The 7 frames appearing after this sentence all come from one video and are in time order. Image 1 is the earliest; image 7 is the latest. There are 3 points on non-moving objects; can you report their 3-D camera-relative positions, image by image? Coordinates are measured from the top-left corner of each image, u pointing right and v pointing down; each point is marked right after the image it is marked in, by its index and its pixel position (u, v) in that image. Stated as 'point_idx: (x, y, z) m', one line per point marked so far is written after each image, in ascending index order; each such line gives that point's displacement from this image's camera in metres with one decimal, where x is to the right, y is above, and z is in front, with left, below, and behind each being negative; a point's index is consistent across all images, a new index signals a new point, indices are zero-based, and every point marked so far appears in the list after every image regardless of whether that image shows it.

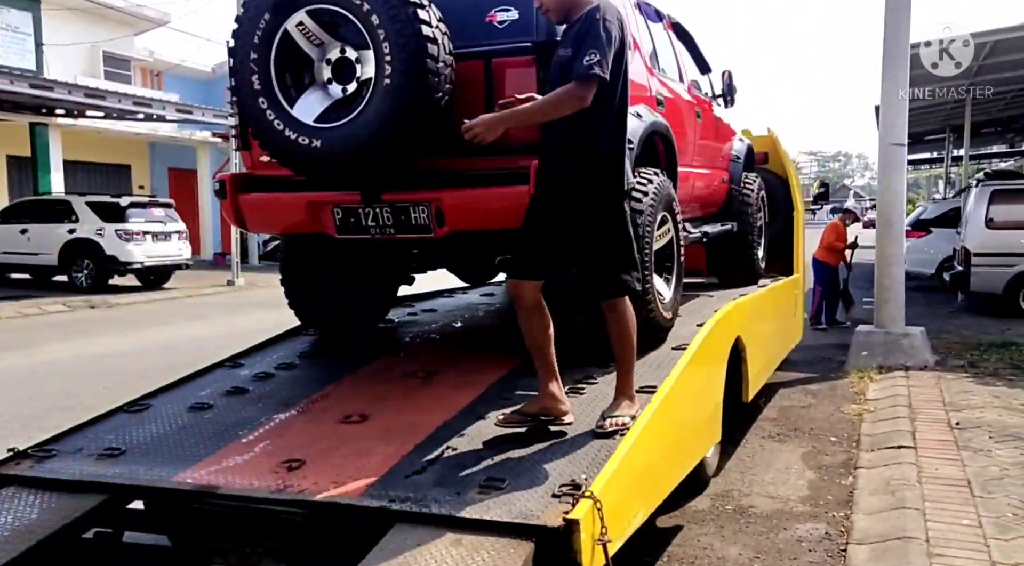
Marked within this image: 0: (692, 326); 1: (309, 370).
0: (+0.9, -0.2, +4.2) m
1: (-0.9, -0.4, +3.8) m
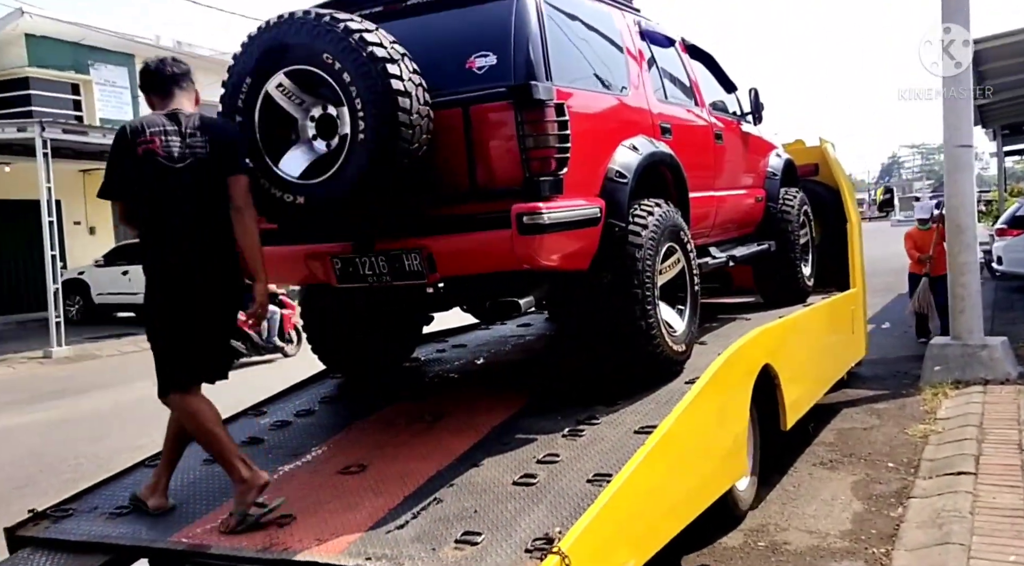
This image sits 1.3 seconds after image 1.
0: (+0.9, -0.3, +4.1) m
1: (-0.8, -0.6, +3.9) m
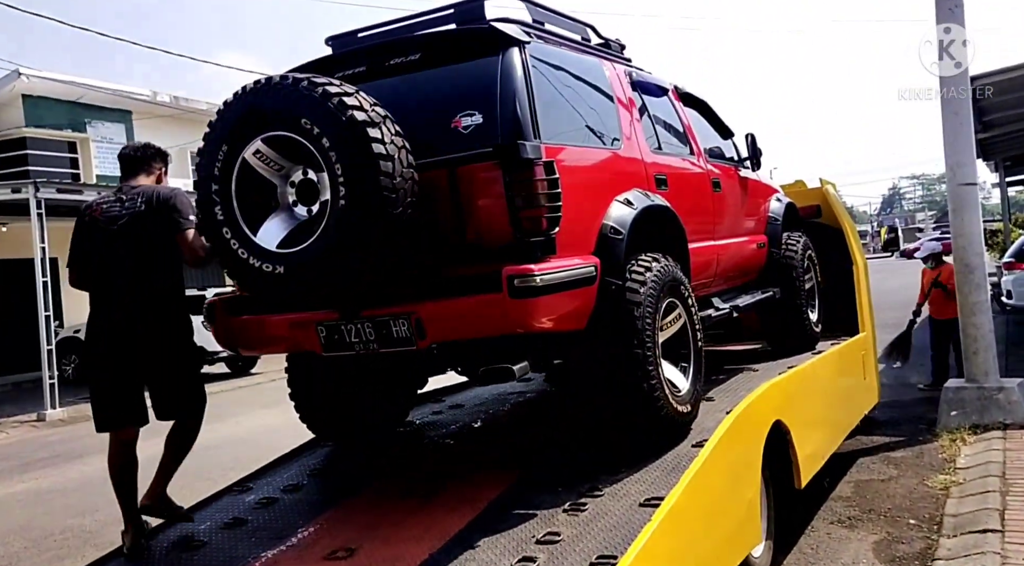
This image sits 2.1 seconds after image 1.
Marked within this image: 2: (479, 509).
0: (+0.9, -0.6, +3.9) m
1: (-0.8, -0.9, +3.7) m
2: (-0.1, -0.8, +3.2) m
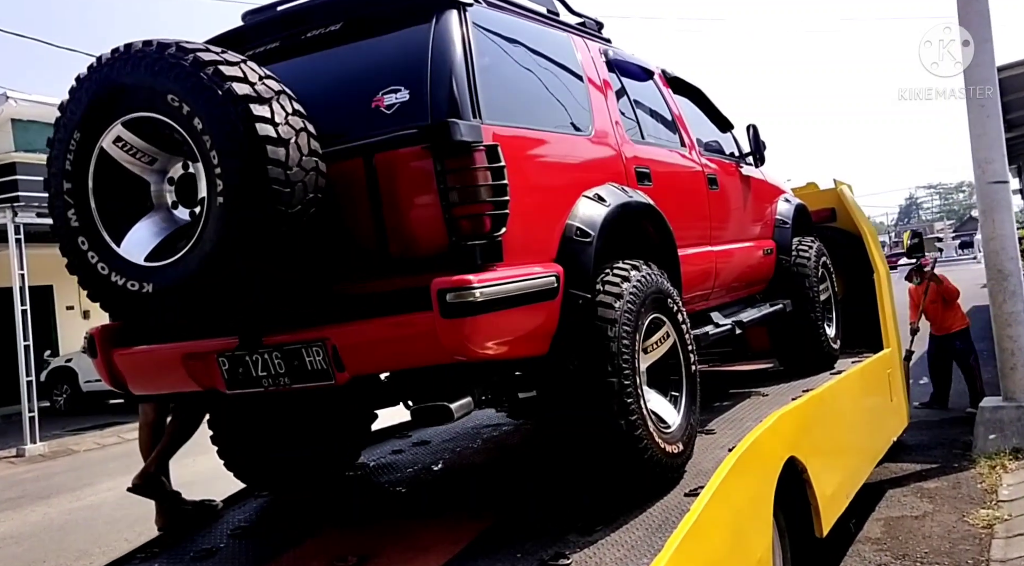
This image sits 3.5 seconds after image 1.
0: (+0.8, -0.6, +3.3) m
1: (-1.0, -1.0, +3.0) m
2: (-0.3, -0.9, +2.6) m
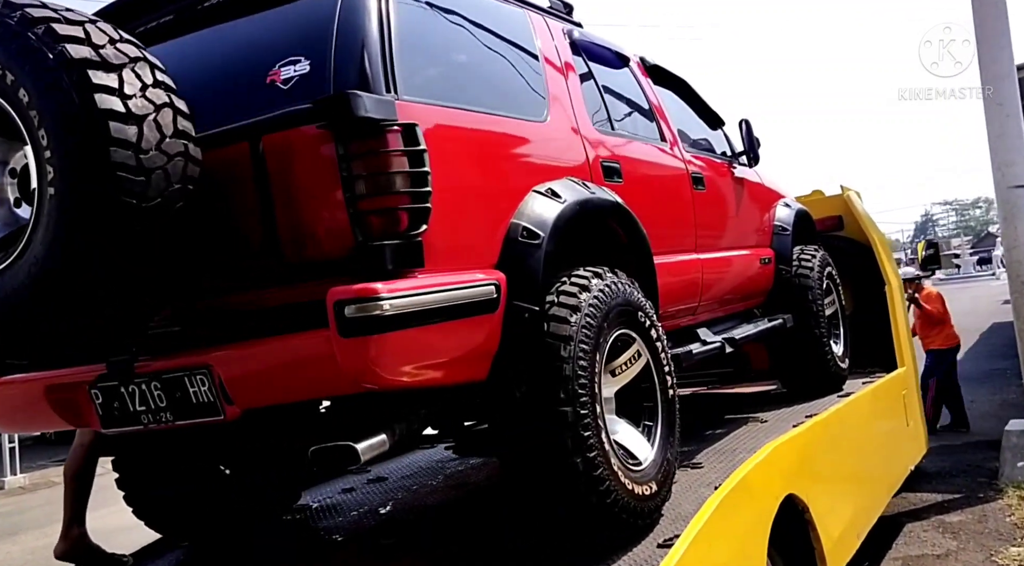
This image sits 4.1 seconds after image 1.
0: (+0.6, -0.7, +2.8) m
1: (-1.1, -1.0, +2.6) m
2: (-0.5, -0.9, +2.1) m
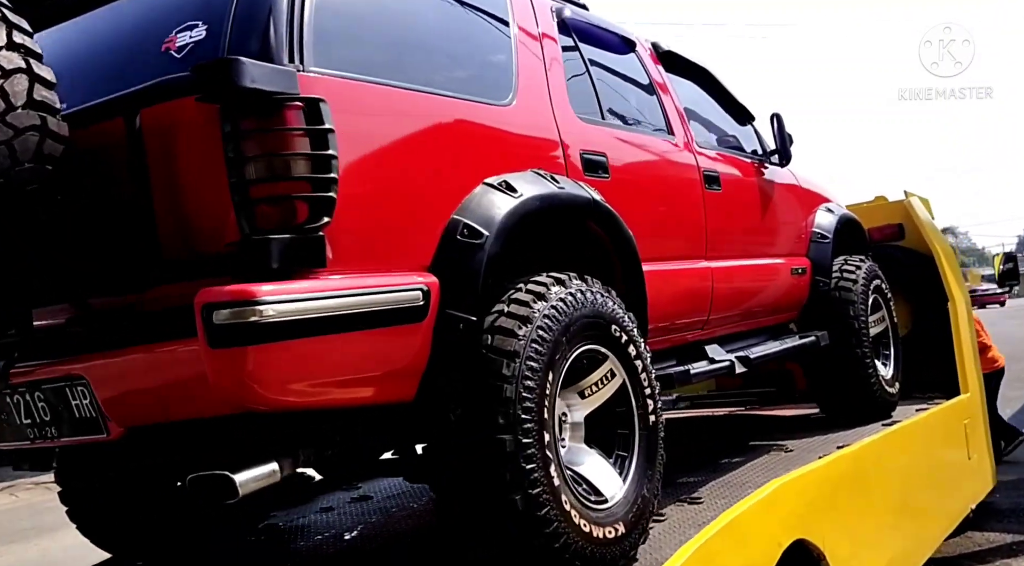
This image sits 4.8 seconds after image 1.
0: (+0.5, -0.7, +2.4) m
1: (-1.3, -1.0, +2.4) m
2: (-0.6, -0.9, +1.8) m
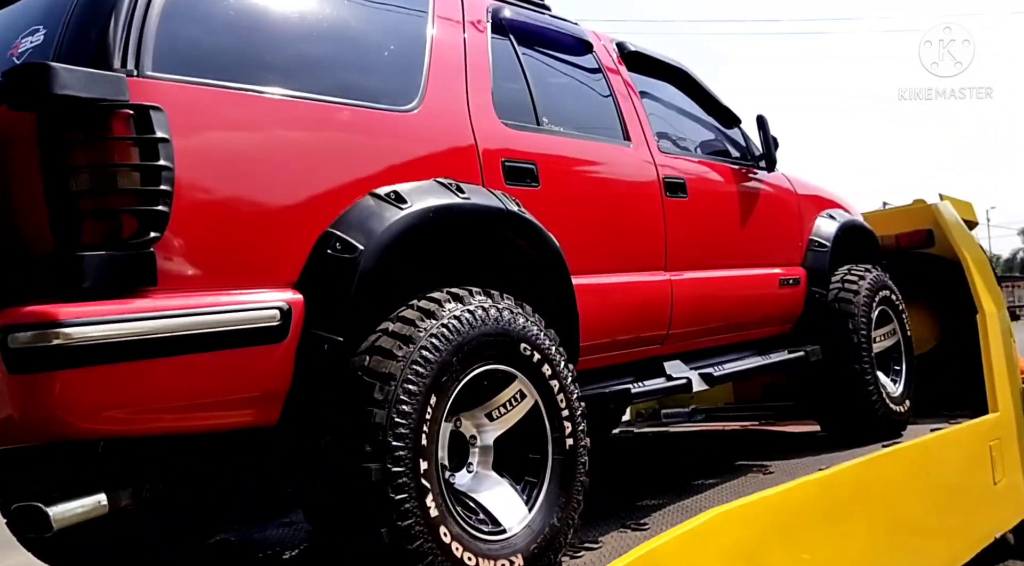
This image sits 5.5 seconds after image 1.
0: (+0.3, -0.7, +2.2) m
1: (-1.5, -1.0, +2.3) m
2: (-0.9, -0.9, +1.7) m
